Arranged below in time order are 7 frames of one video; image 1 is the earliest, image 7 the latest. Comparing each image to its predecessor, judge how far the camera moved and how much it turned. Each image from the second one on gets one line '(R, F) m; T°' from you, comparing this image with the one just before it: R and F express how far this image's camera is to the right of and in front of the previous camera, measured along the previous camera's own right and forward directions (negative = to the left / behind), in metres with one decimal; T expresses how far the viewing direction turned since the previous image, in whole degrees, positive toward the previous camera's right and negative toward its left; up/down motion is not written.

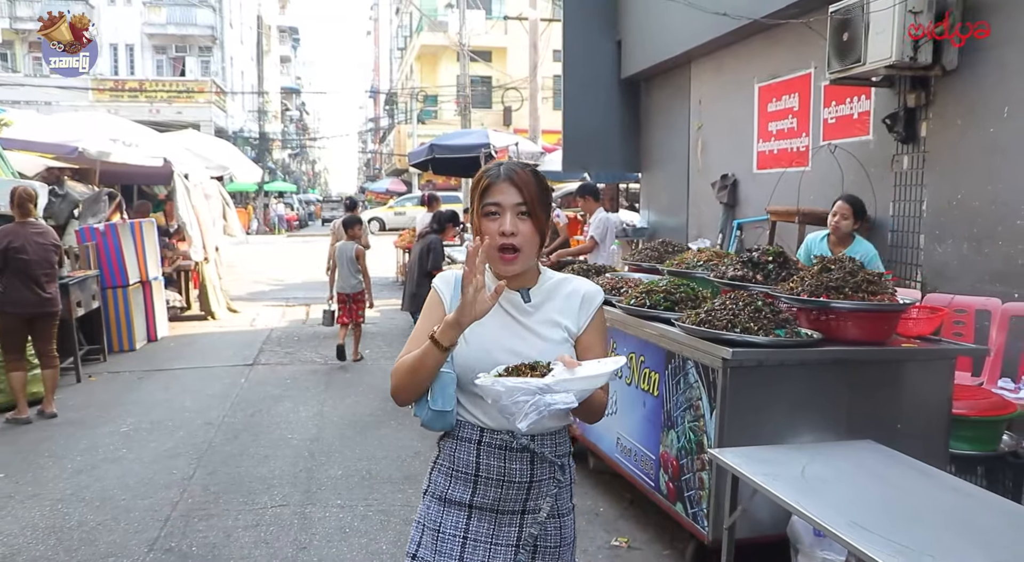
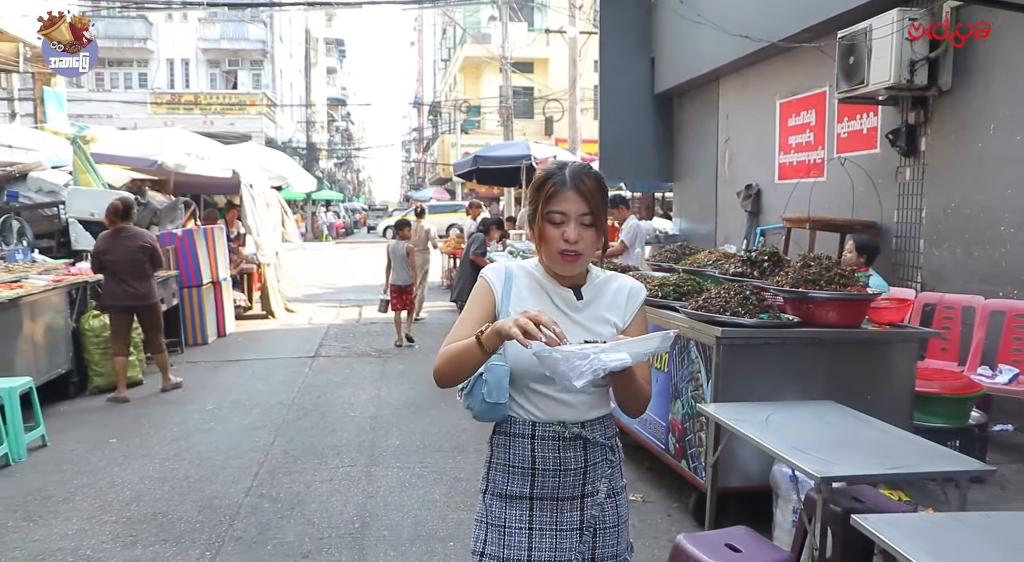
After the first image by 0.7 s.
(0.0, -0.7) m; -3°
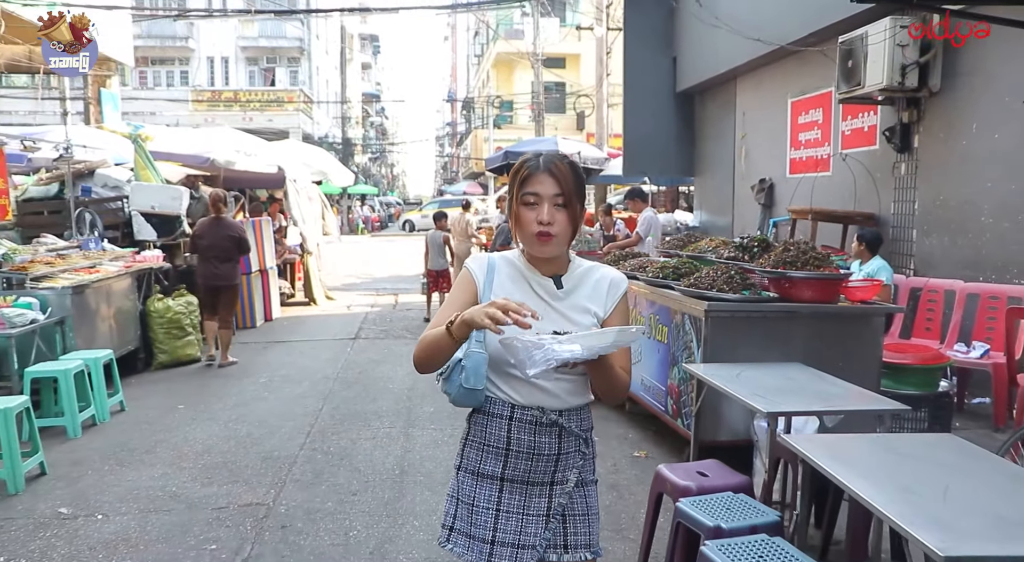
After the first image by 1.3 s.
(+0.1, -0.6) m; -2°
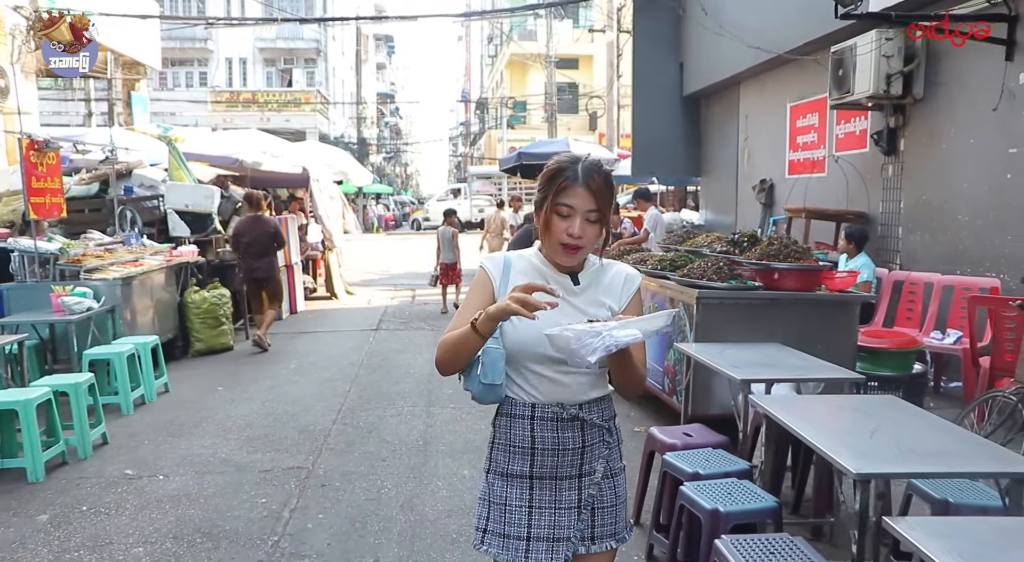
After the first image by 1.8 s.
(0.0, -0.5) m; -1°
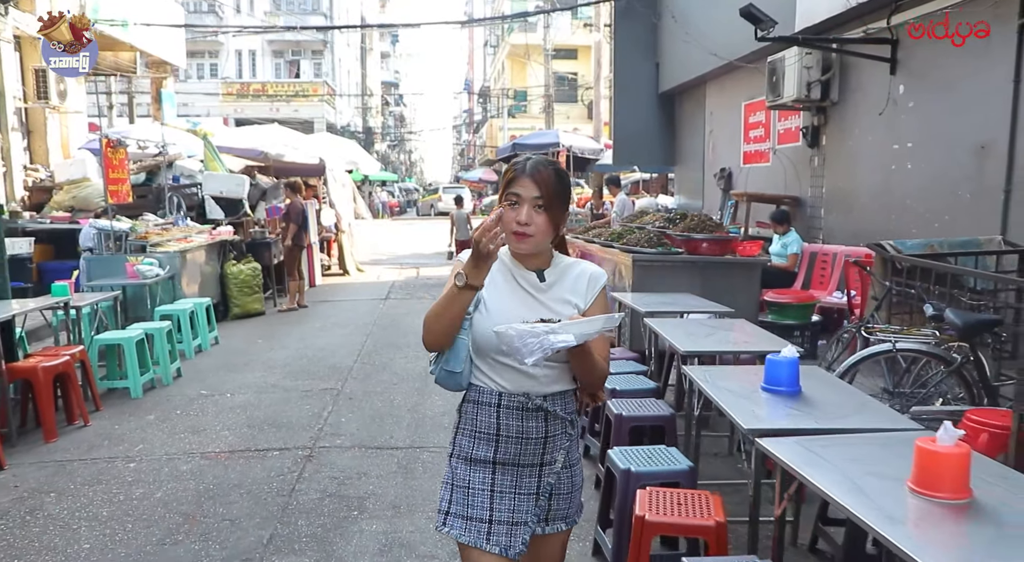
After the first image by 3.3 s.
(+0.2, -1.4) m; 0°
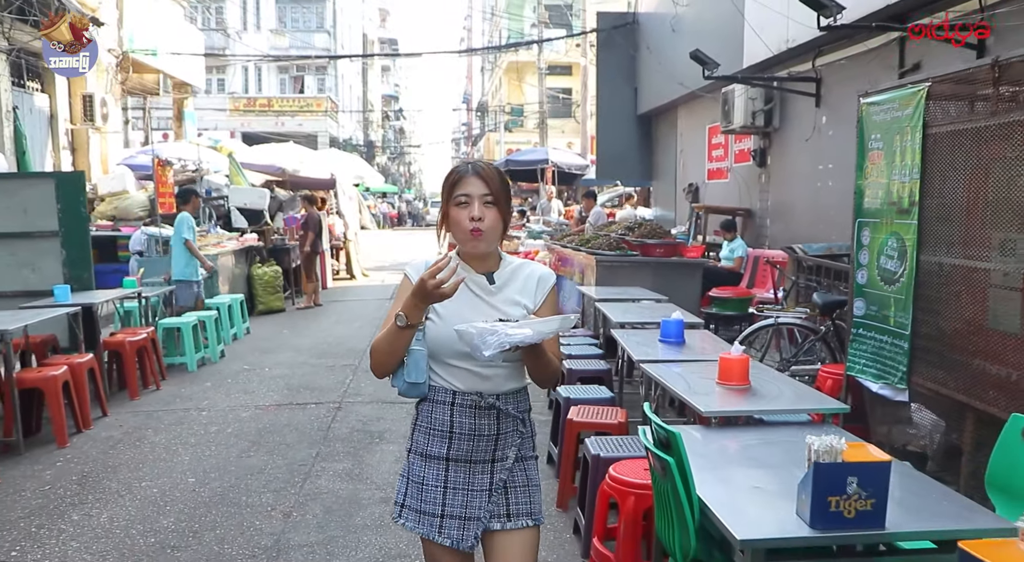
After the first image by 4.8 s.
(+0.1, -1.3) m; 0°
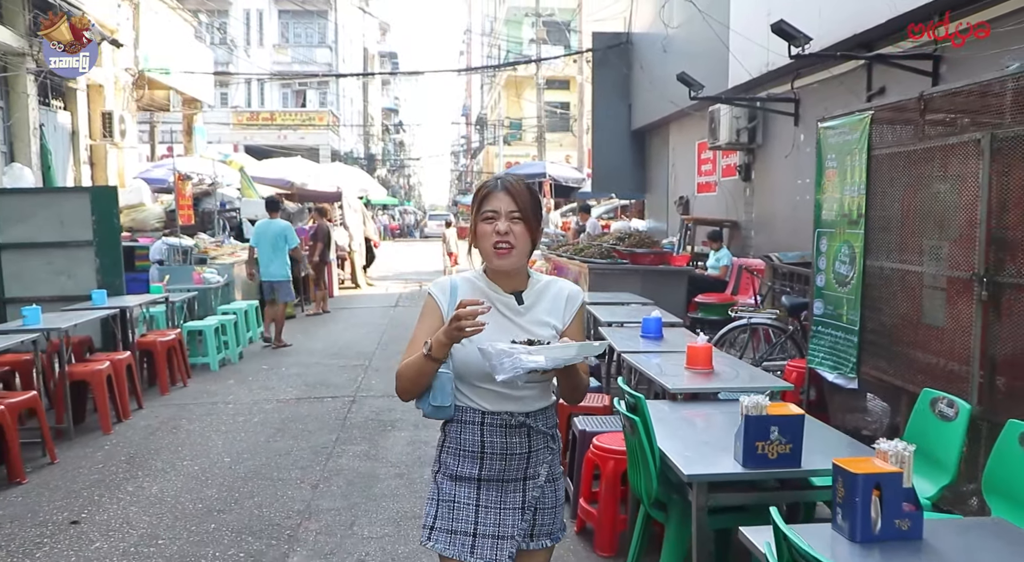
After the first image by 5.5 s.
(0.0, -0.6) m; 0°
